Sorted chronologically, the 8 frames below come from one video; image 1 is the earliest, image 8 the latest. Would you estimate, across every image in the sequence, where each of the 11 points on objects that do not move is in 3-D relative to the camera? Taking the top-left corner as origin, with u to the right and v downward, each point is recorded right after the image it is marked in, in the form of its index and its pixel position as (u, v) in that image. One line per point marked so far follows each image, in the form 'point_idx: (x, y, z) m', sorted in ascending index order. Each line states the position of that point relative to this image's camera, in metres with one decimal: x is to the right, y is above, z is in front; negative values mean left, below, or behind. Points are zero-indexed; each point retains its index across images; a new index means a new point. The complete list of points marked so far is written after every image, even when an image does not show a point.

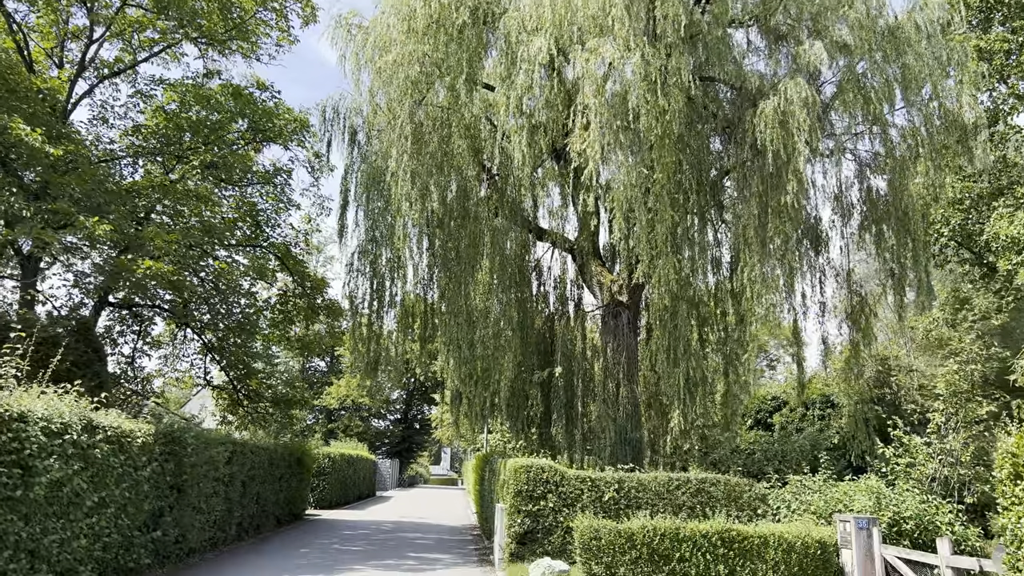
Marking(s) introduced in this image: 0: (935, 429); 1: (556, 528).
0: (+5.8, -1.9, +10.8) m
1: (+0.6, -3.3, +10.9) m
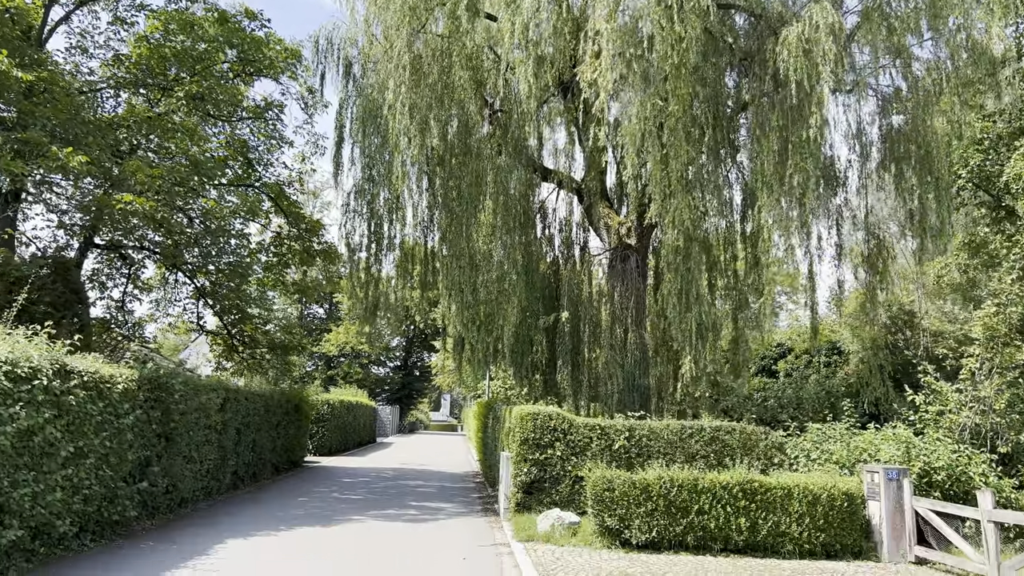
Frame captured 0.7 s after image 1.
0: (+5.9, -1.1, +10.3) m
1: (+0.7, -2.5, +10.4) m
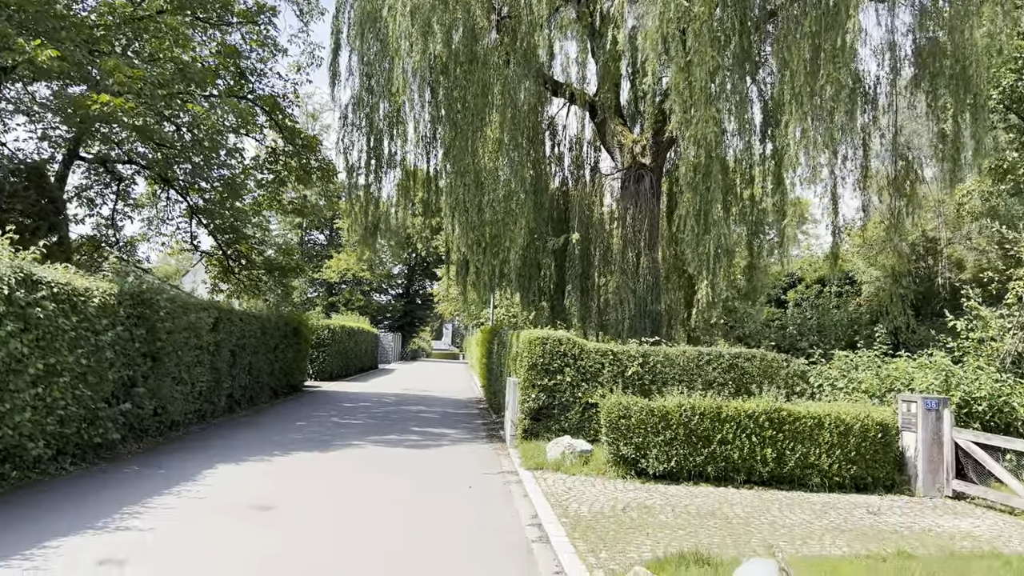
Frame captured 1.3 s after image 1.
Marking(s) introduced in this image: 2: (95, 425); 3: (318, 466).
0: (+6.0, -0.2, +9.6) m
1: (+0.8, -1.5, +9.9) m
2: (-3.8, -1.3, +7.3) m
3: (-2.0, -1.8, +8.2) m
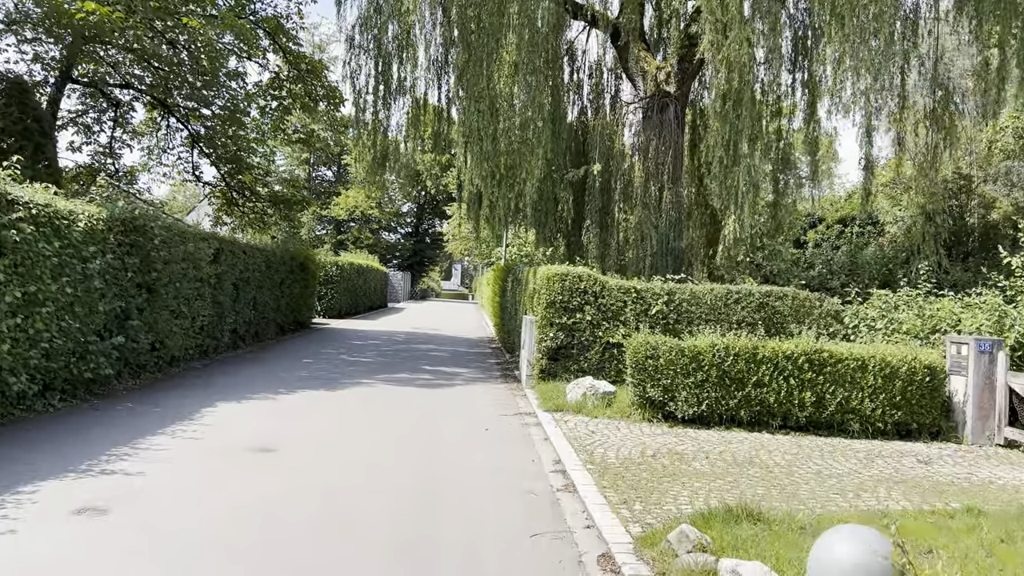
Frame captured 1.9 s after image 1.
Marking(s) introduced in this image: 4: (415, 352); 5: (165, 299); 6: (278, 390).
0: (+6.2, +0.5, +8.9) m
1: (+1.0, -0.7, +9.4) m
2: (-3.6, -0.6, +6.8) m
3: (-1.9, -1.1, +7.8) m
4: (-1.6, -1.1, +13.2) m
5: (-3.7, -0.1, +8.4) m
6: (-2.5, -1.1, +8.4) m
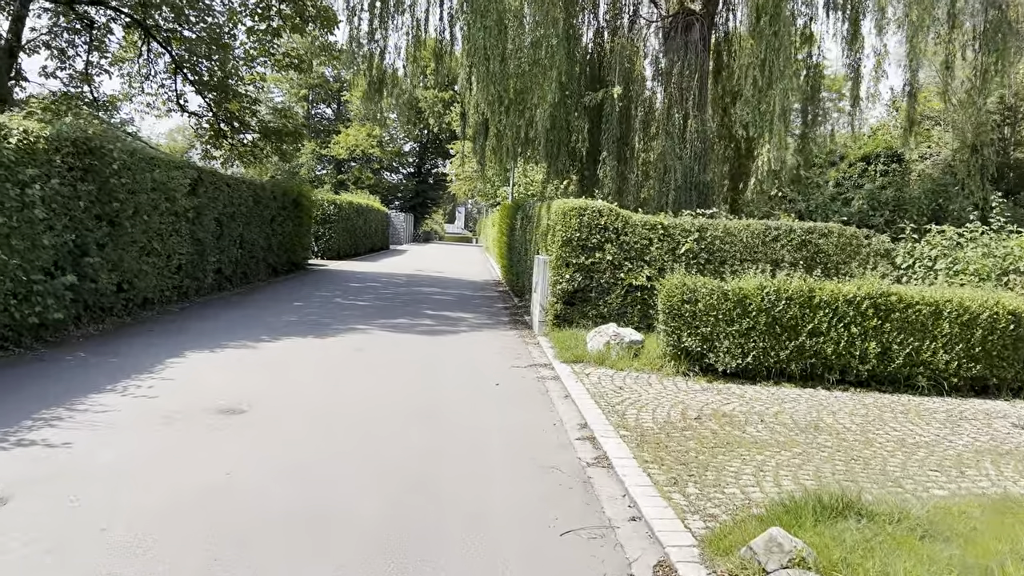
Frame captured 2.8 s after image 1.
0: (+6.3, +1.2, +7.8) m
1: (+1.1, 0.0, +8.4) m
2: (-3.5, -0.1, +5.8) m
3: (-1.7, -0.6, +6.8) m
4: (-1.5, -0.1, +12.2) m
5: (-3.6, +0.5, +7.4) m
6: (-2.3, -0.5, +7.4) m
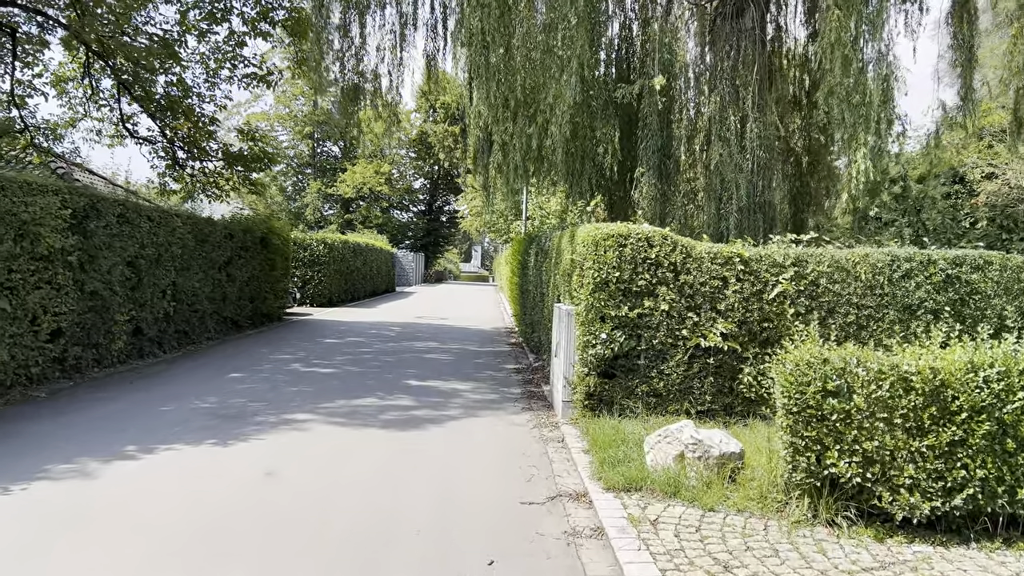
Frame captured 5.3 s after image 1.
0: (+6.3, +0.9, +5.1) m
1: (+1.2, -0.4, +5.7) m
2: (-3.5, -0.5, +3.2) m
3: (-1.7, -1.0, +4.2) m
4: (-1.3, -0.8, +9.5) m
5: (-3.5, 0.0, +4.9) m
6: (-2.3, -0.9, +4.8) m
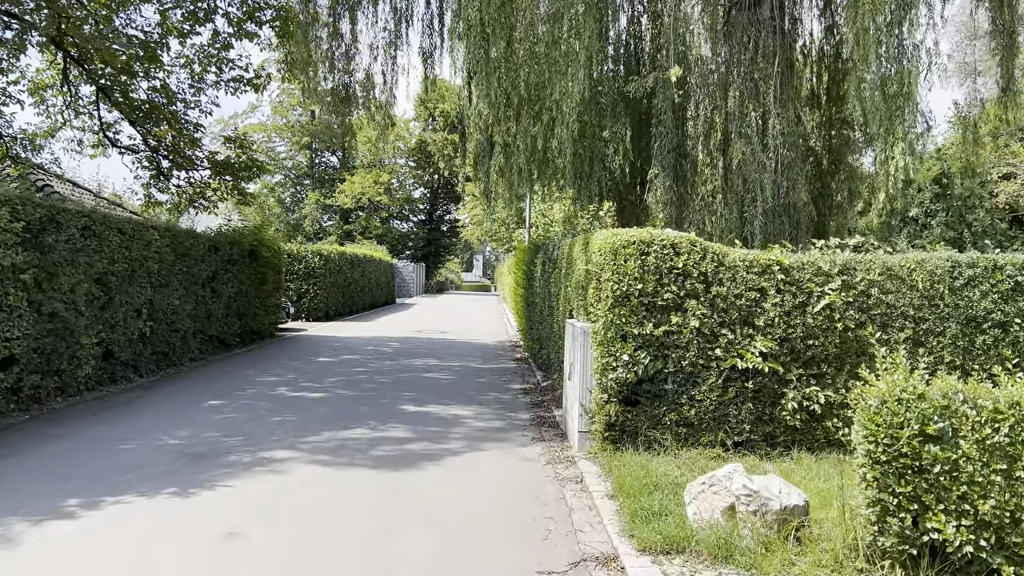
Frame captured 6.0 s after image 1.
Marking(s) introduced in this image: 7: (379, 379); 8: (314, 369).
0: (+6.4, +0.9, +4.3) m
1: (+1.2, -0.5, +5.0) m
2: (-3.5, -0.7, +2.5) m
3: (-1.6, -1.1, +3.5) m
4: (-1.2, -1.0, +8.8) m
5: (-3.5, -0.1, +4.2) m
6: (-2.2, -1.1, +4.0) m
7: (-1.4, -1.0, +8.6) m
8: (-2.3, -0.9, +9.2) m
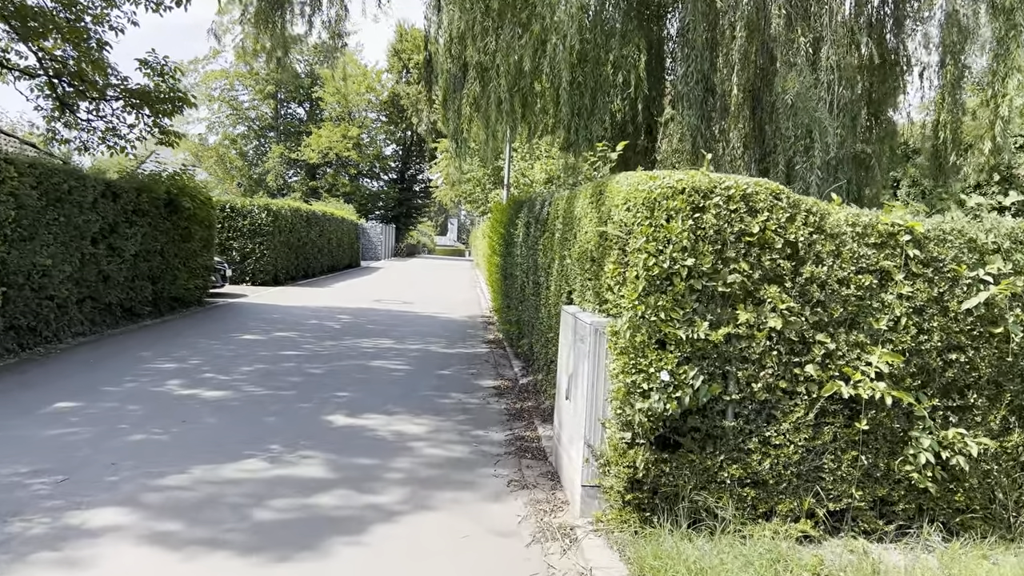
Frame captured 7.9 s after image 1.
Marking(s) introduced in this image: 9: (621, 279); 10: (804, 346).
0: (+6.3, +0.8, +2.6) m
1: (+1.1, -0.4, +3.1) m
2: (-3.5, -0.6, +0.5) m
3: (-1.7, -1.0, +1.5) m
4: (-1.5, -0.7, +6.9) m
5: (-3.6, 0.0, +2.1) m
6: (-2.3, -0.9, +2.1) m
7: (-1.7, -0.7, +6.7) m
8: (-2.6, -0.6, +7.3) m
9: (+0.5, 0.0, +3.2) m
10: (+1.1, -0.2, +3.1) m
